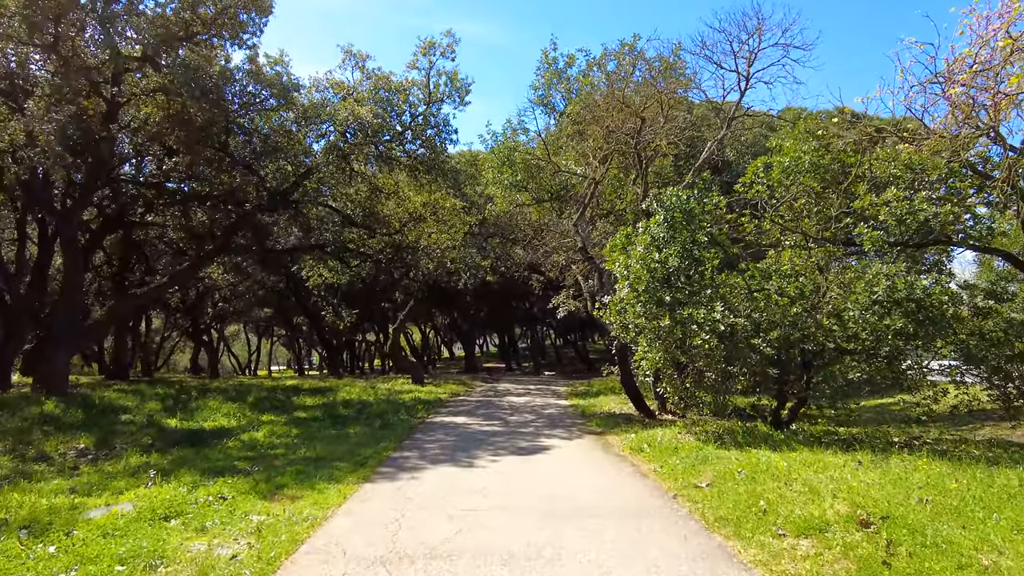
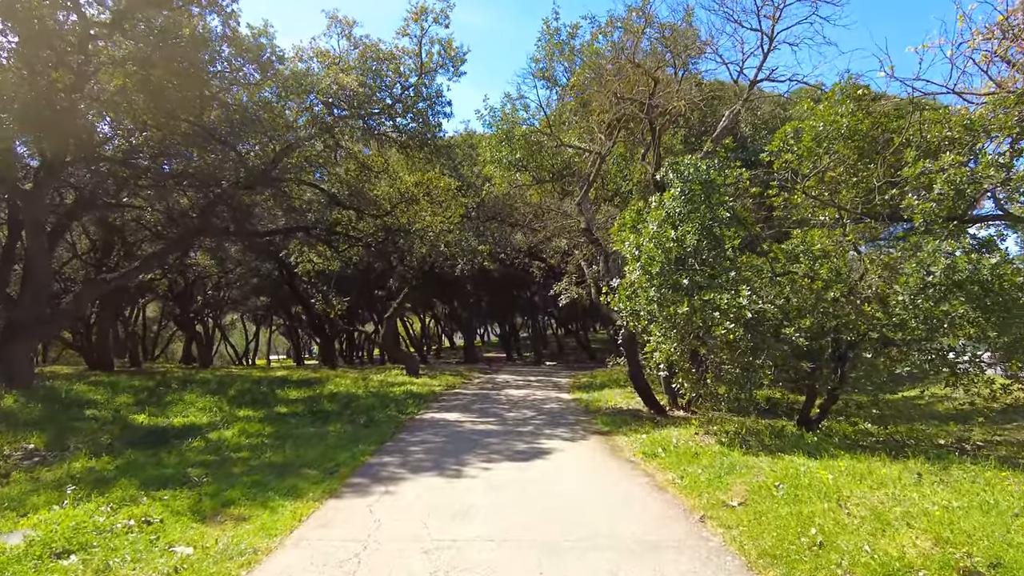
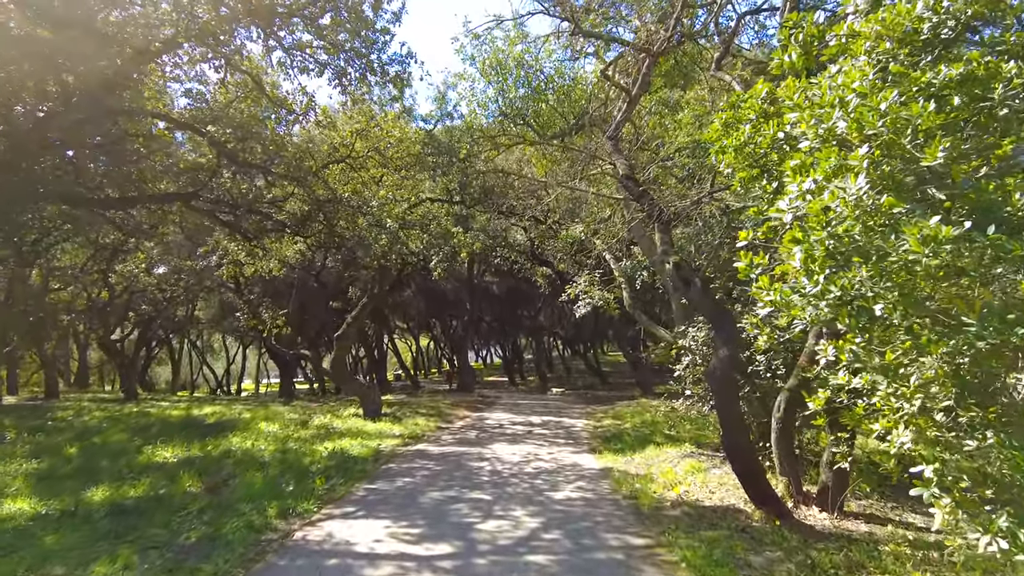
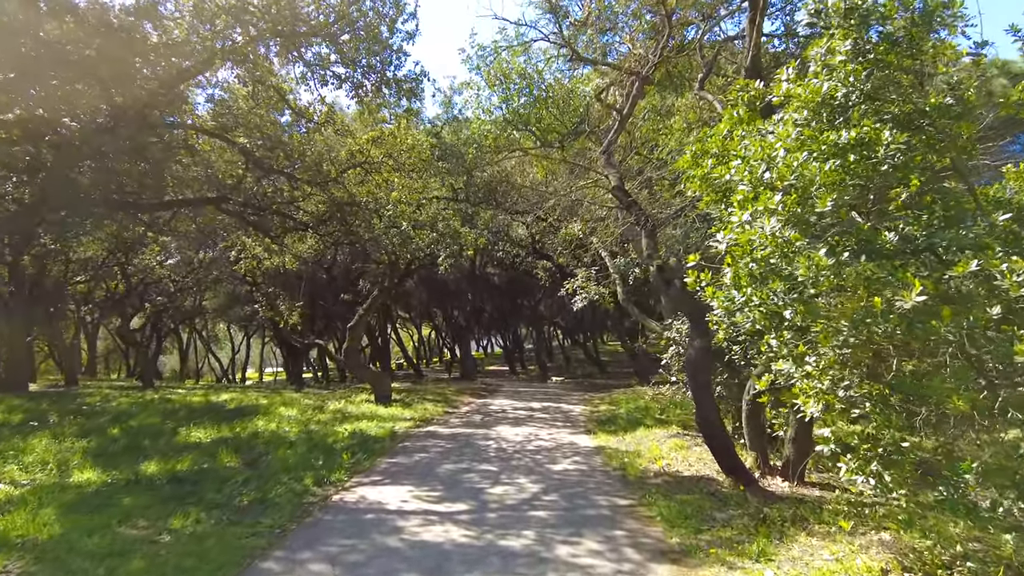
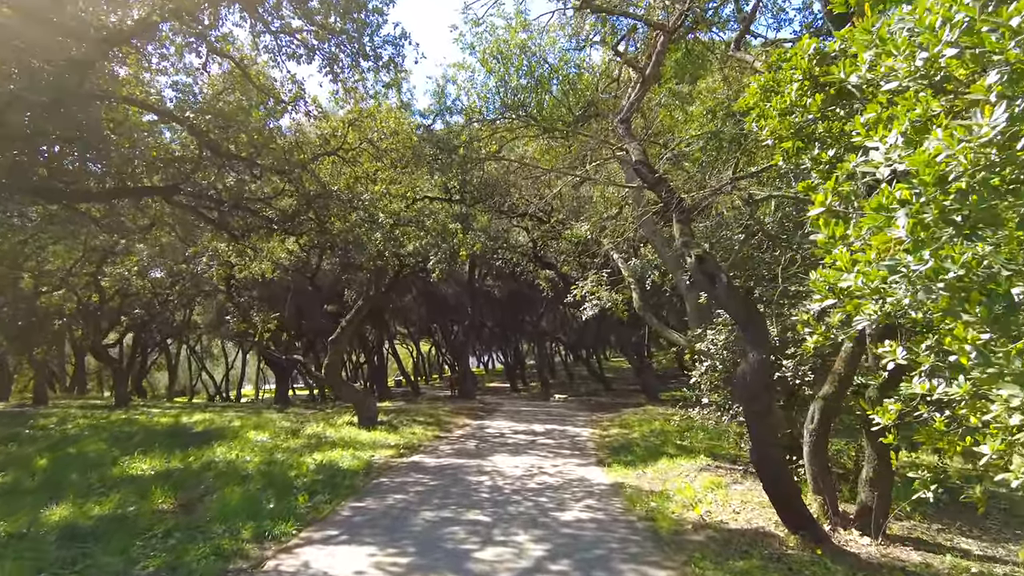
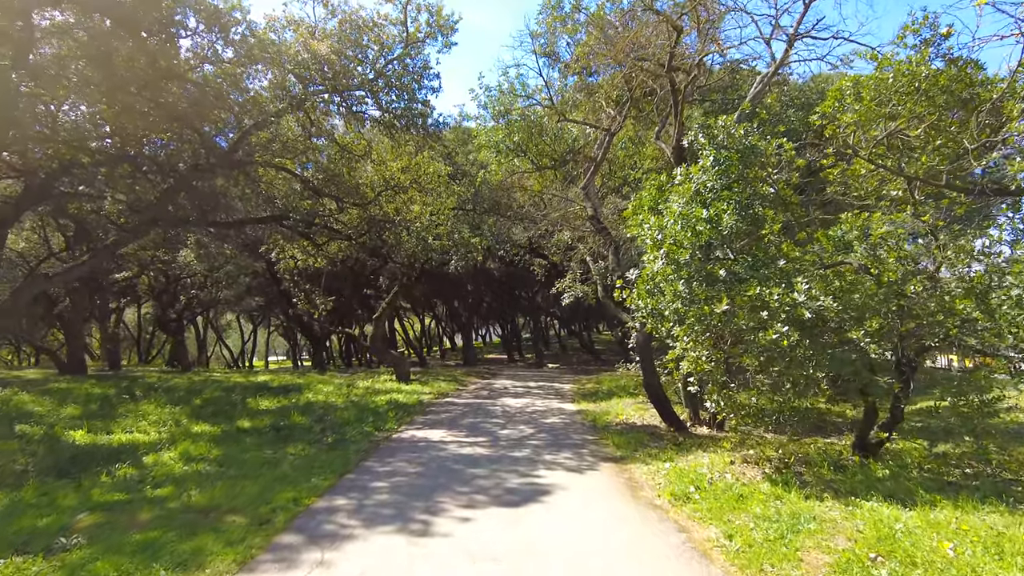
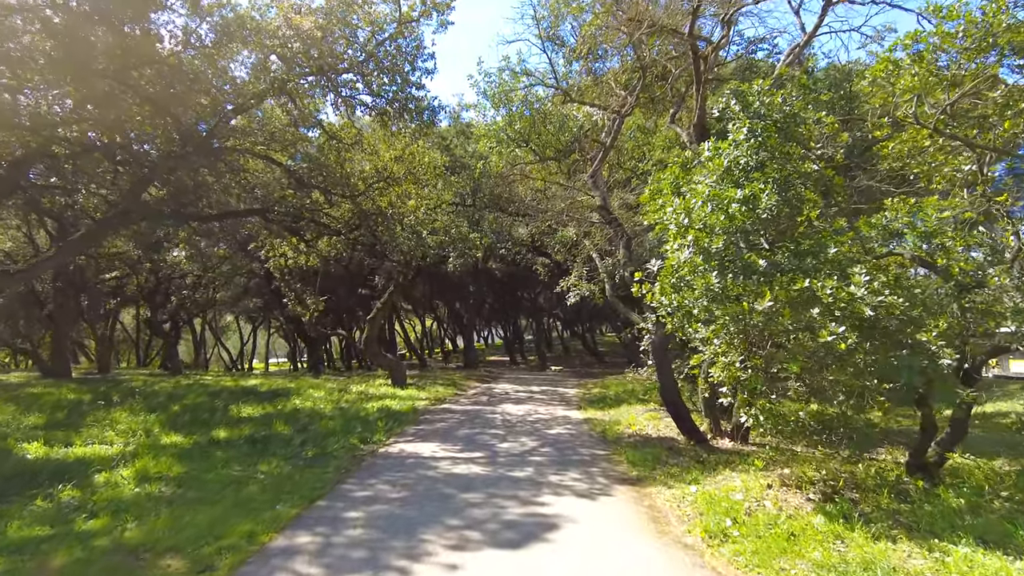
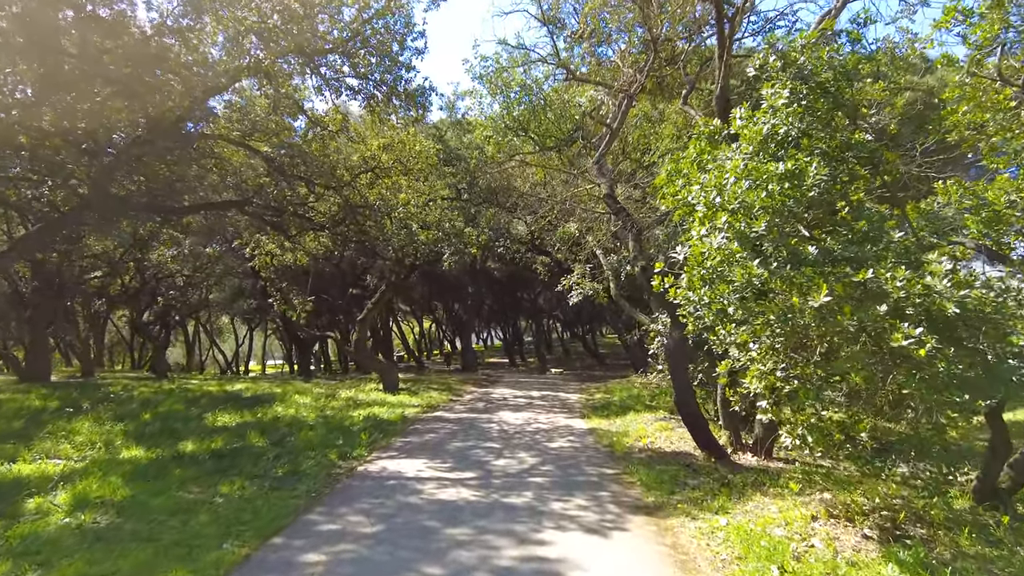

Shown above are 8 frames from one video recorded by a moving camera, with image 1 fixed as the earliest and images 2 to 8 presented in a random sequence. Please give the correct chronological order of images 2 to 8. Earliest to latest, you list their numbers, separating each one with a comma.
2, 6, 7, 8, 4, 3, 5
